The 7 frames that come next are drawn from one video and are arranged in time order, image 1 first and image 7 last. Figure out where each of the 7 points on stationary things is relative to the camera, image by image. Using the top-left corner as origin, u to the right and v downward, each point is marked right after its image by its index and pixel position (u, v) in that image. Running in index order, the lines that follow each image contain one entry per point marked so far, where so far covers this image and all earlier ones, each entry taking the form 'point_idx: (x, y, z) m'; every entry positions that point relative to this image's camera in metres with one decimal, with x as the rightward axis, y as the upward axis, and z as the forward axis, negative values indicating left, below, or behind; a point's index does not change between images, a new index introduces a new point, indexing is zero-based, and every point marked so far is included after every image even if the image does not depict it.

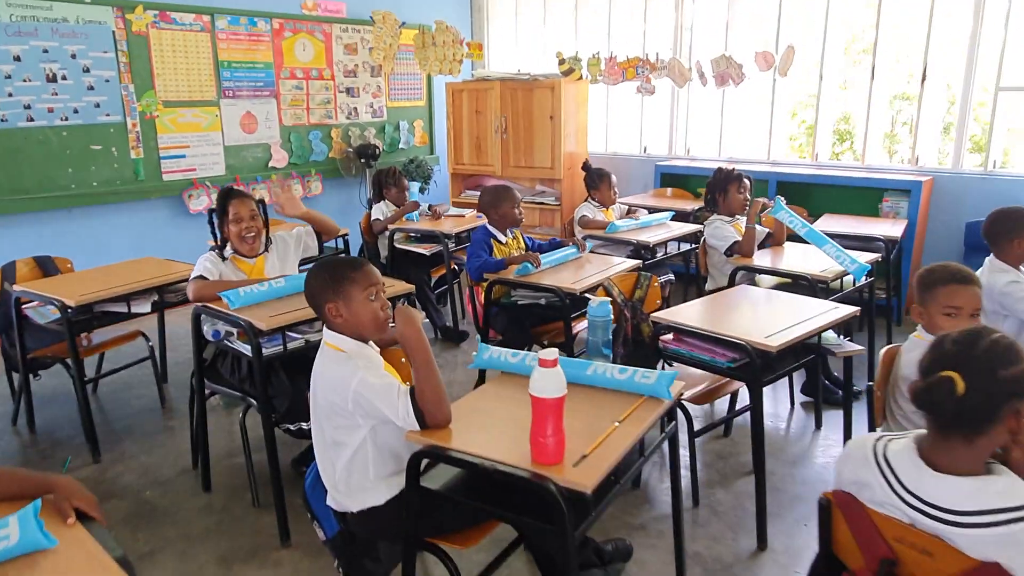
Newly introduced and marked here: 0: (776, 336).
0: (+0.8, -0.1, +2.1) m
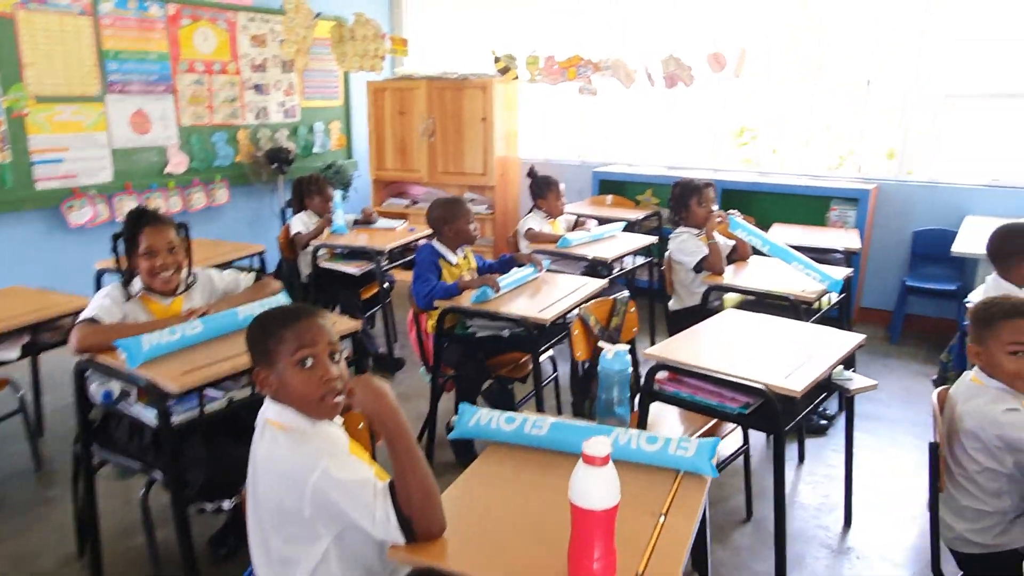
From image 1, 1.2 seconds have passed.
0: (+0.7, -0.2, +1.8) m
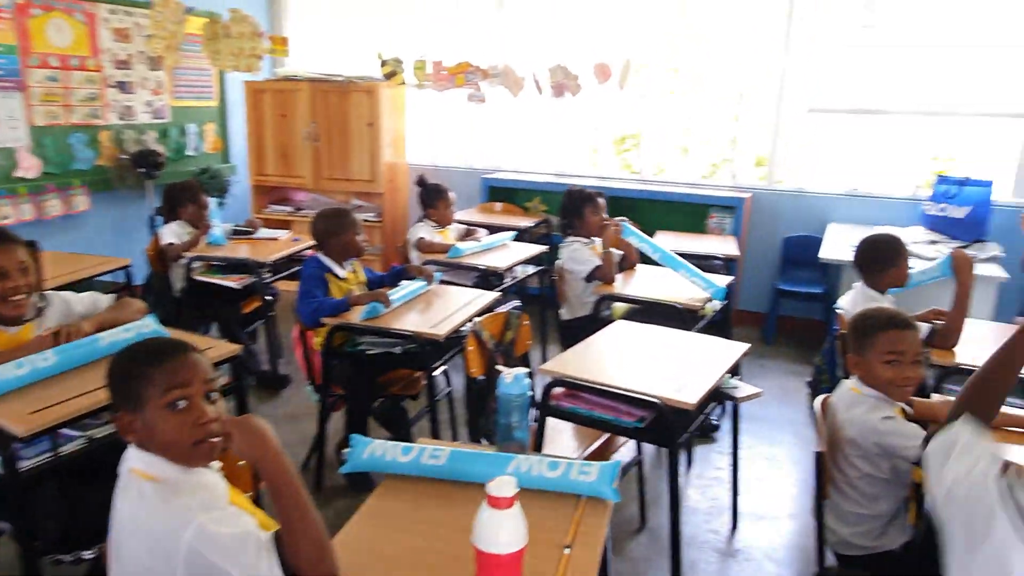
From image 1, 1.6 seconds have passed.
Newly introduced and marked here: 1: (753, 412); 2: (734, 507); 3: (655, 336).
0: (+0.4, -0.3, +1.8) m
1: (+1.1, -0.6, +3.3) m
2: (+0.7, -0.7, +2.4) m
3: (+0.5, -0.2, +2.3) m
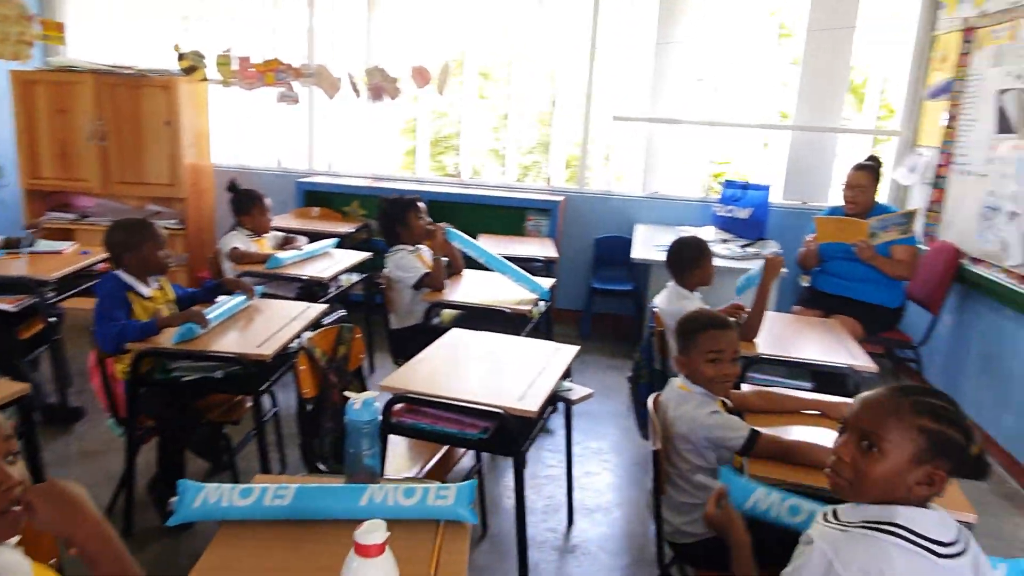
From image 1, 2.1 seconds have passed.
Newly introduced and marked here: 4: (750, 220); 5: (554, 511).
0: (0.0, -0.3, +1.9) m
1: (+0.3, -0.6, +3.4) m
2: (+0.2, -0.7, +2.5) m
3: (-0.1, -0.2, +2.3) m
4: (+1.3, +0.4, +4.1) m
5: (+0.1, -0.8, +2.5) m
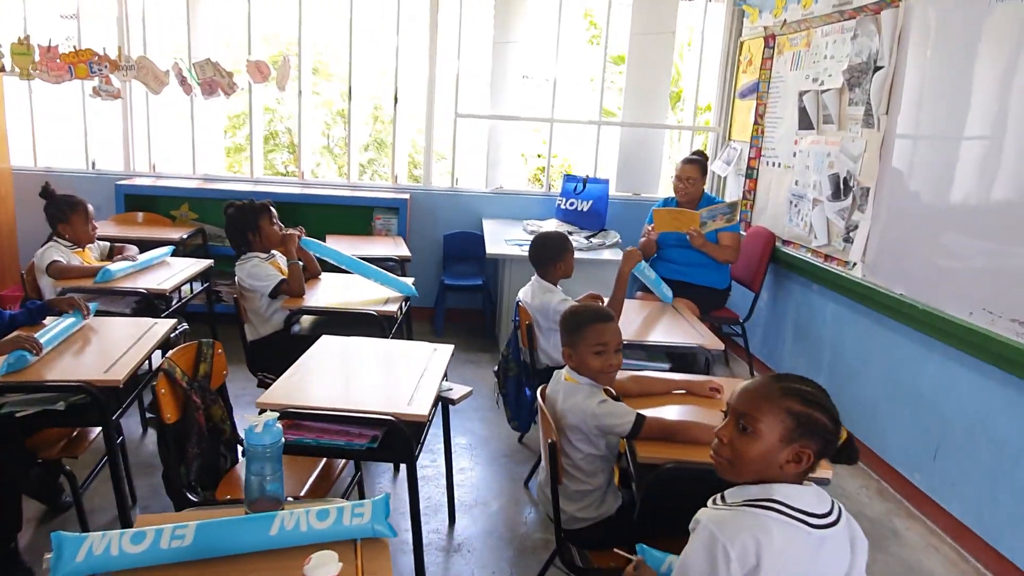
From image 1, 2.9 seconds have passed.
0: (-0.3, -0.3, +1.9) m
1: (-0.3, -0.5, +3.5) m
2: (-0.2, -0.7, +2.5) m
3: (-0.4, -0.2, +2.2) m
4: (+0.5, +0.4, +4.3) m
5: (-0.3, -0.8, +2.5) m
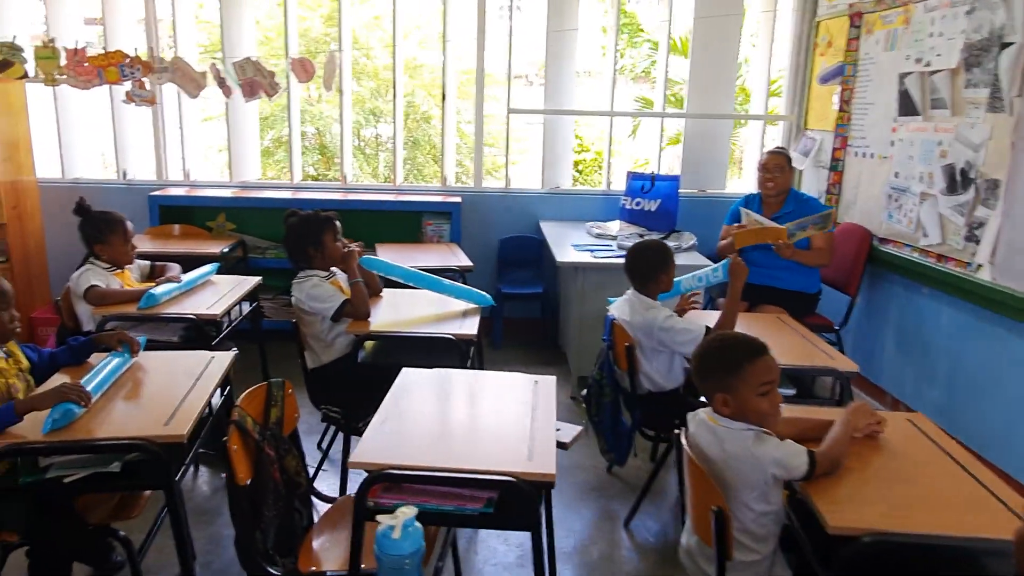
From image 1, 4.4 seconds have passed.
0: (0.0, -0.4, +1.5) m
1: (0.0, -0.6, +3.1) m
2: (+0.1, -0.8, +2.2) m
3: (-0.1, -0.3, +1.9) m
4: (+0.8, +0.4, +4.0) m
5: (+0.1, -0.8, +2.2) m
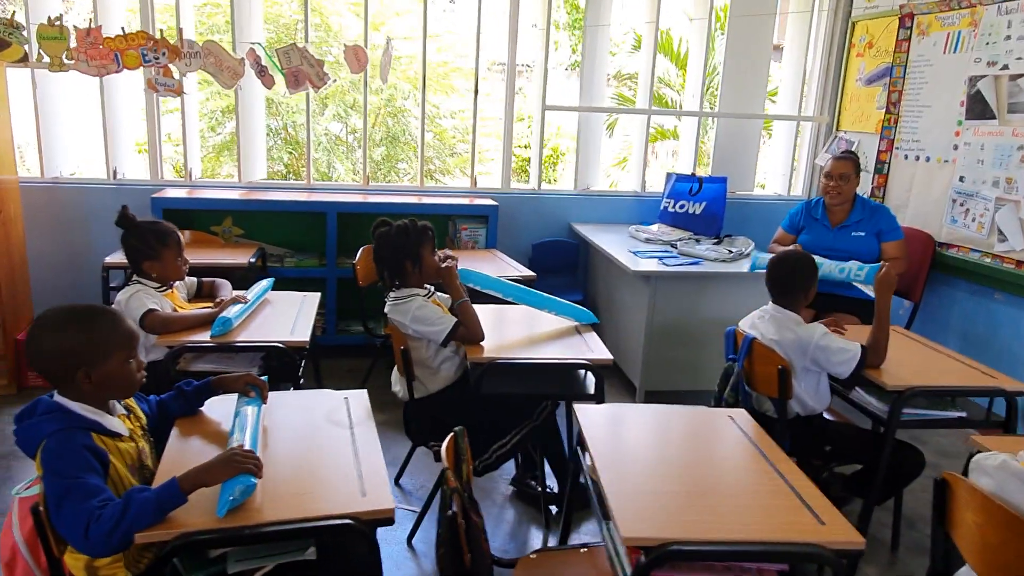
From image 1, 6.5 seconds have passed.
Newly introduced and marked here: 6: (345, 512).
0: (+0.6, -0.4, +1.3) m
1: (+0.3, -0.7, +2.9) m
2: (+0.6, -0.8, +2.0) m
3: (+0.3, -0.3, +1.7) m
4: (+1.0, +0.4, +3.8) m
5: (+0.5, -0.9, +2.0) m
6: (-0.3, -0.4, +1.3) m
